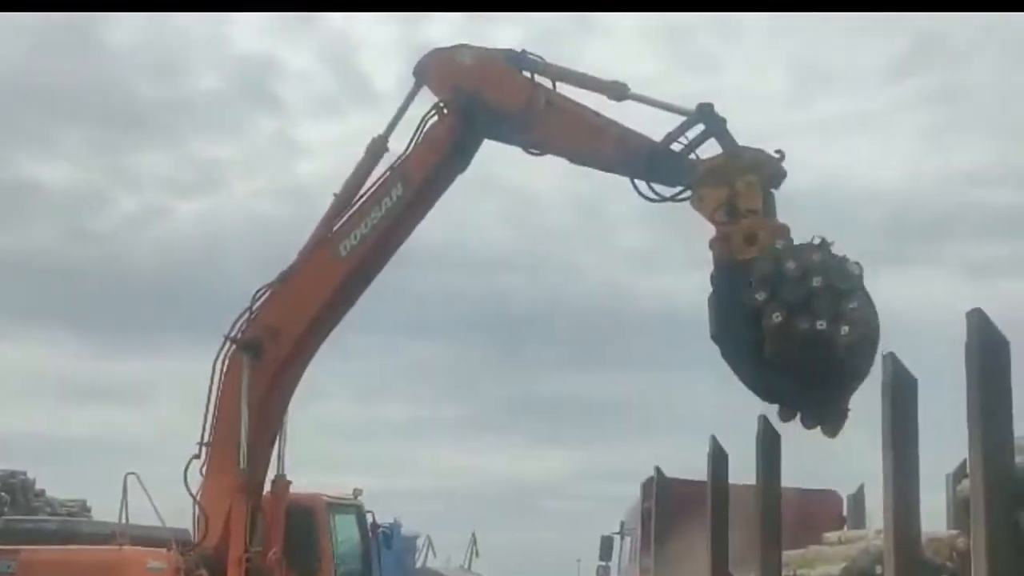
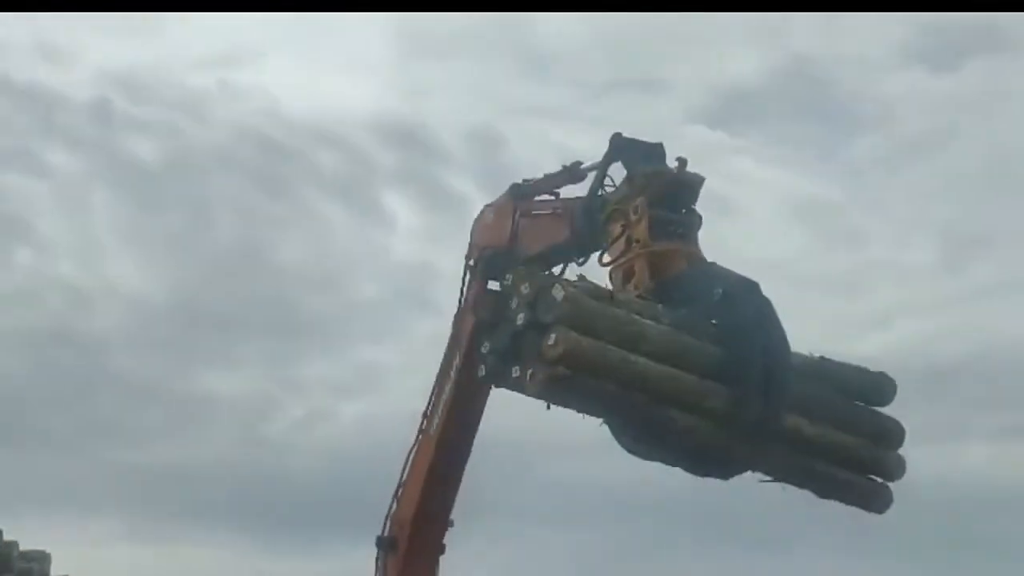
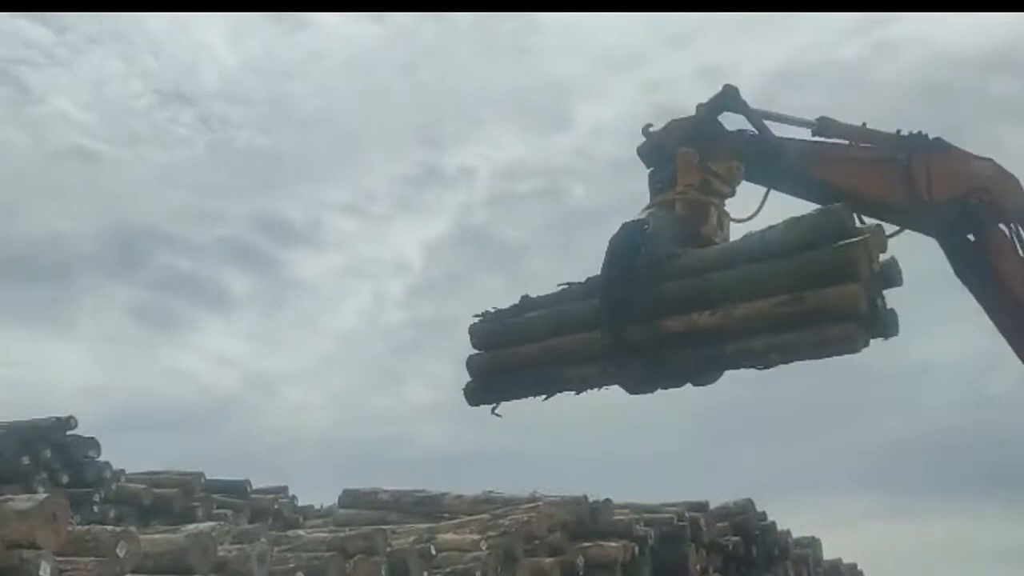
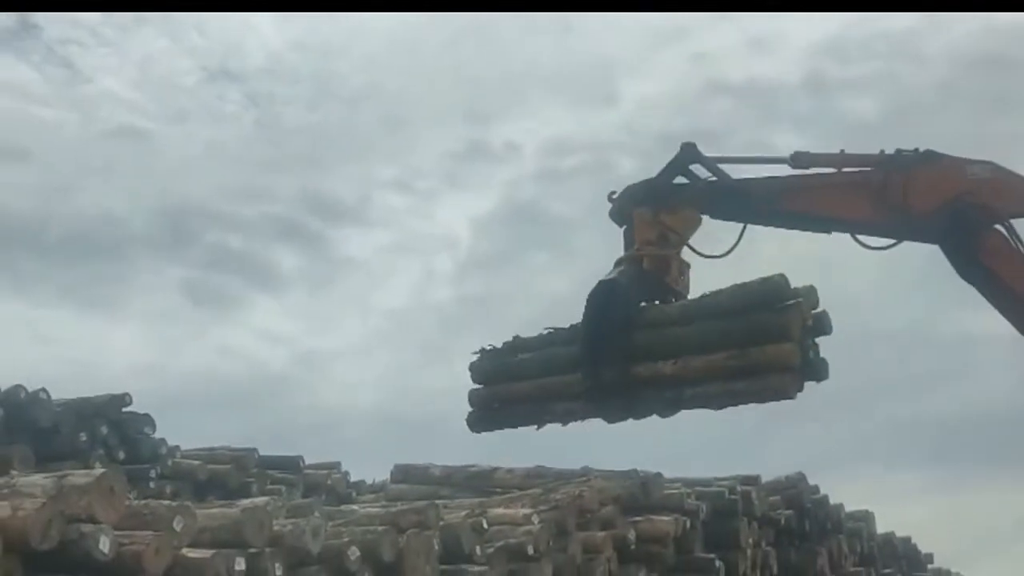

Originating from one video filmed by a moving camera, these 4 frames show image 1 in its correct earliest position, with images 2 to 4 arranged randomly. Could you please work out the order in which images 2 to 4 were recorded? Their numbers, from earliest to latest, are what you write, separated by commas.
2, 3, 4
